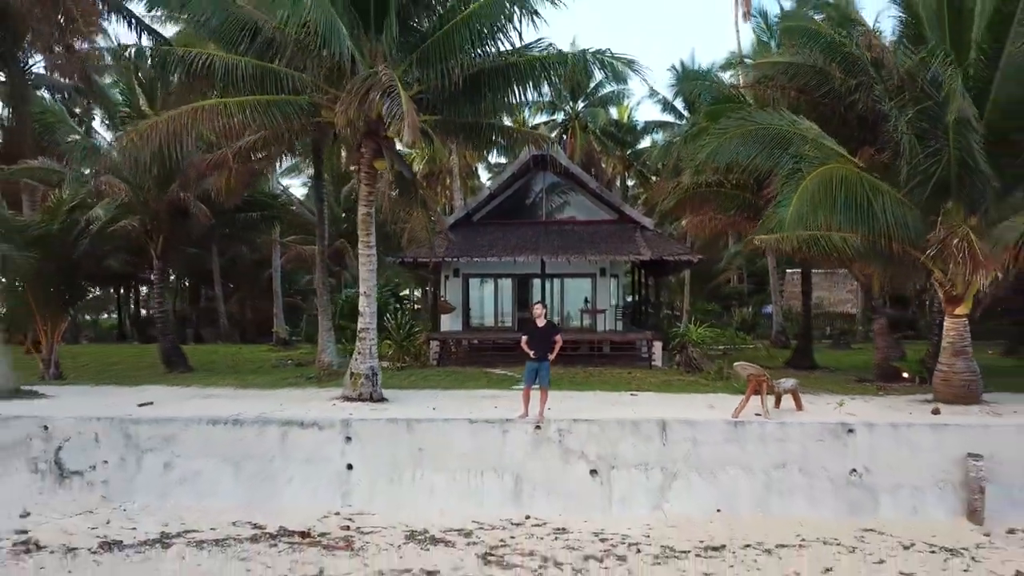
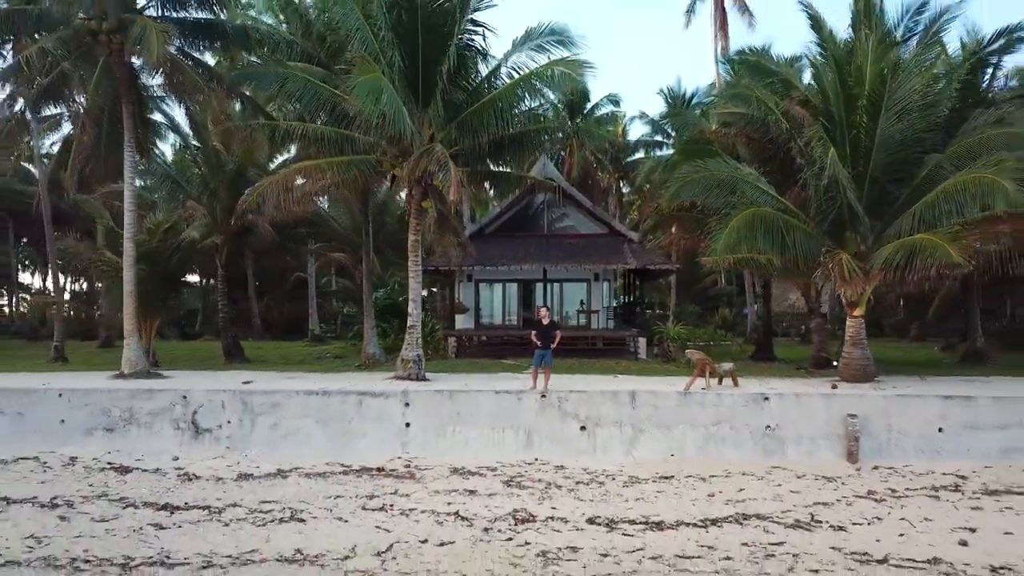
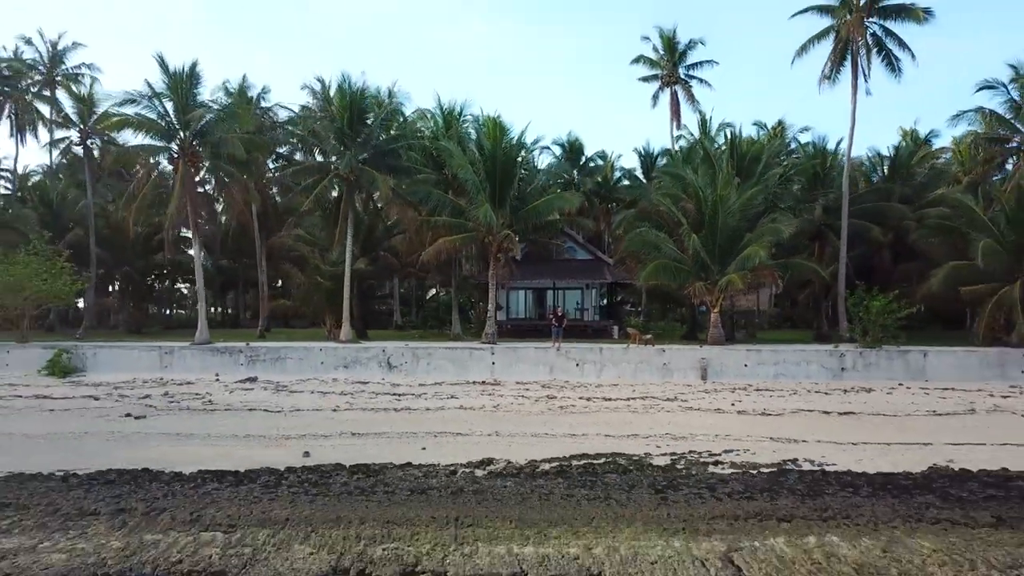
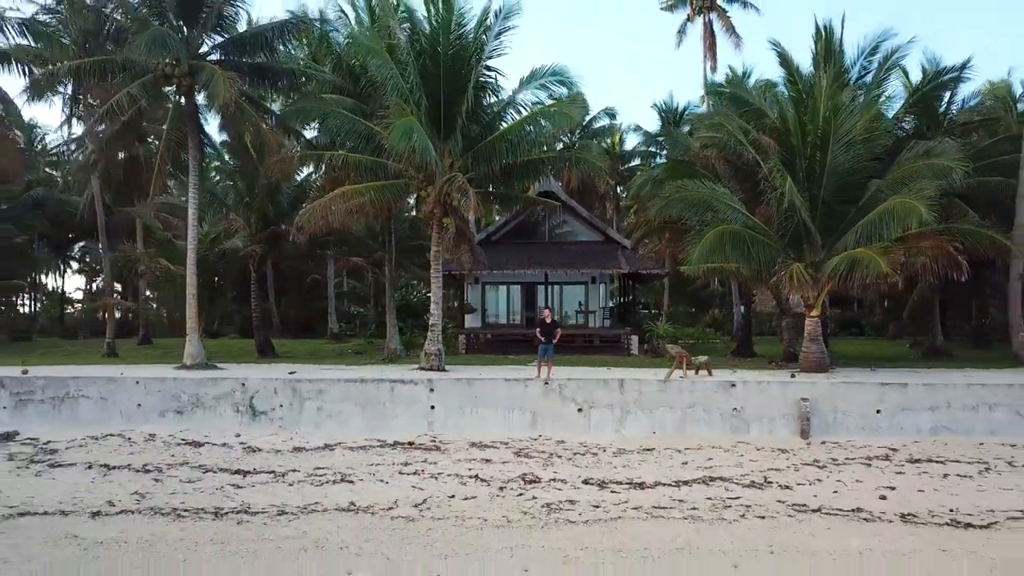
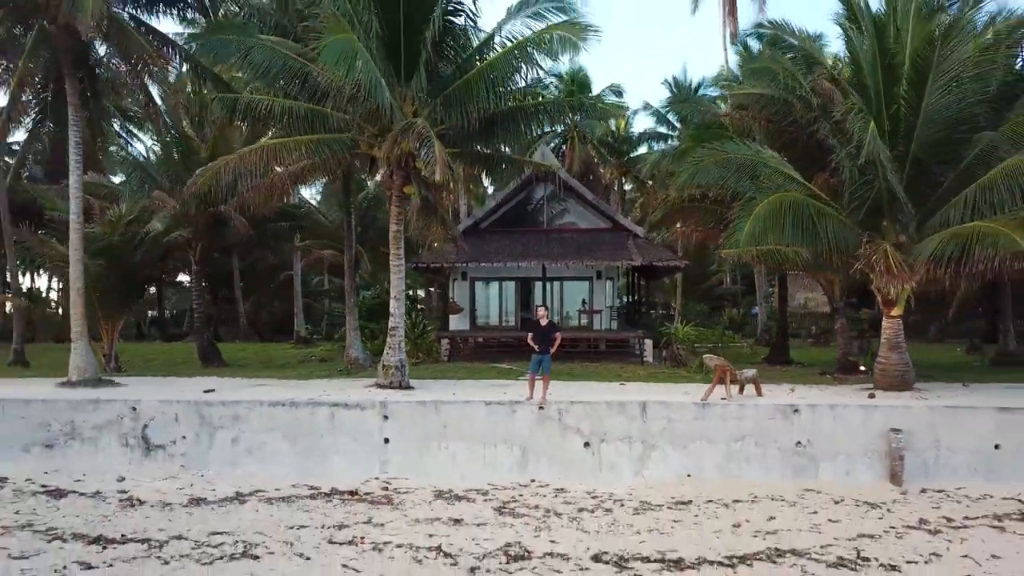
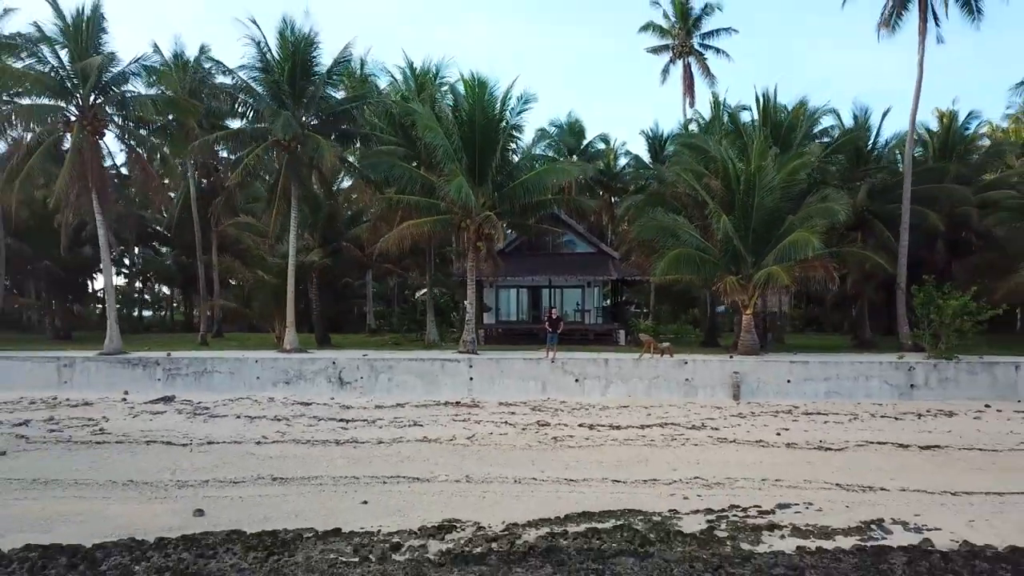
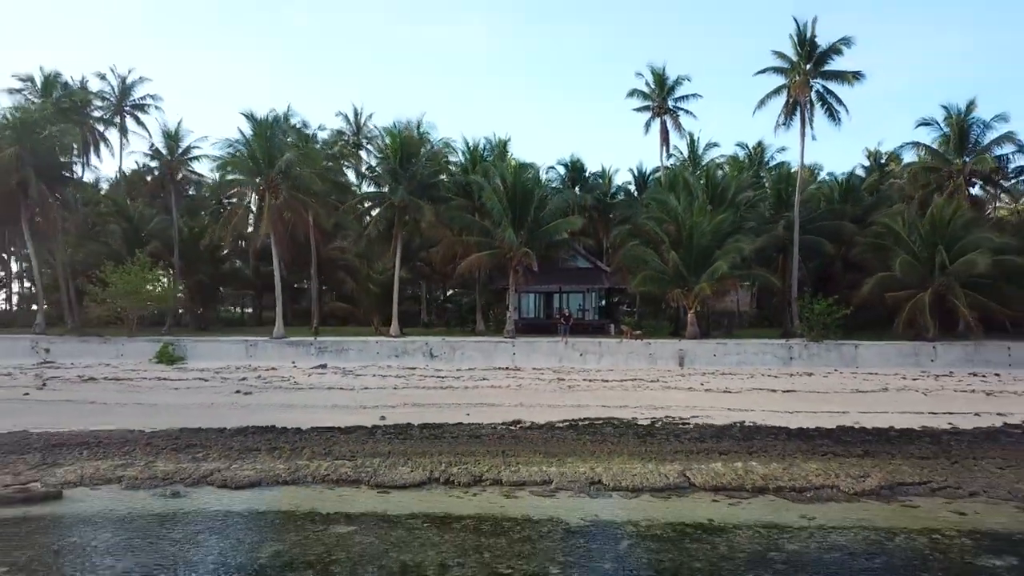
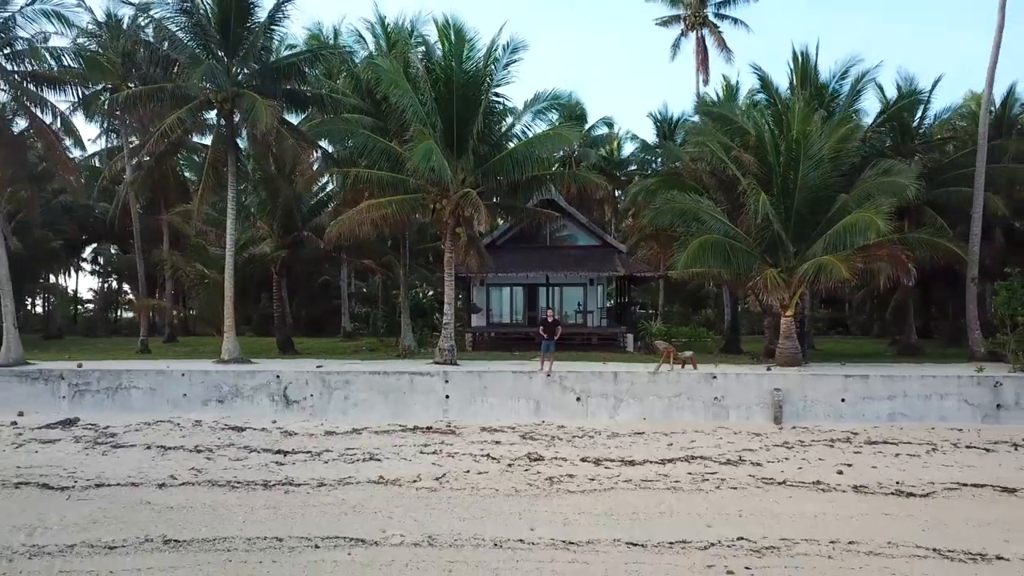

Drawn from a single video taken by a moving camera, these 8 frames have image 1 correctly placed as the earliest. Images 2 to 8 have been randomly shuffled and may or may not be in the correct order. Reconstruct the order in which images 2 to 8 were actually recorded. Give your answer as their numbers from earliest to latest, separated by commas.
5, 2, 4, 8, 6, 3, 7
